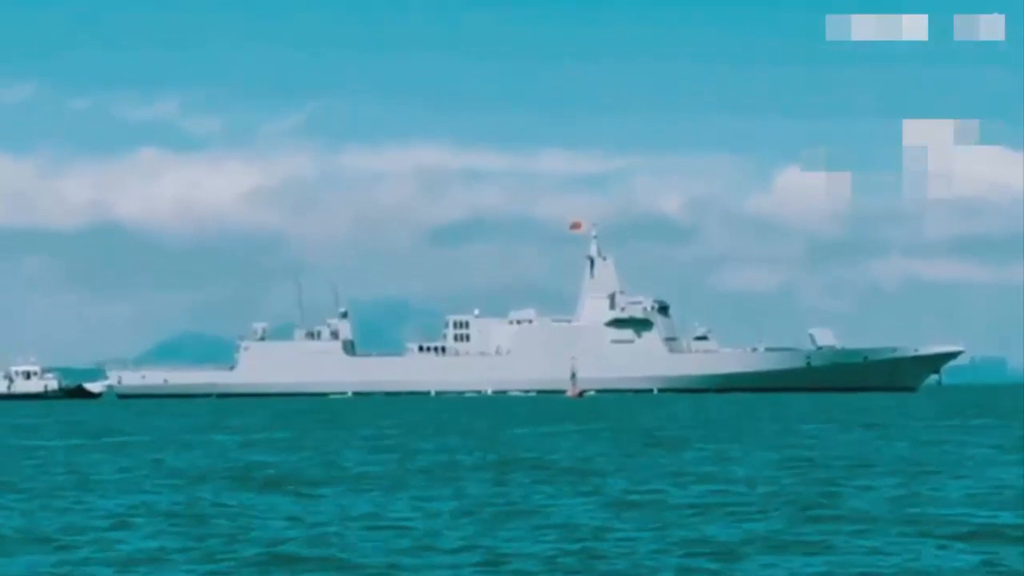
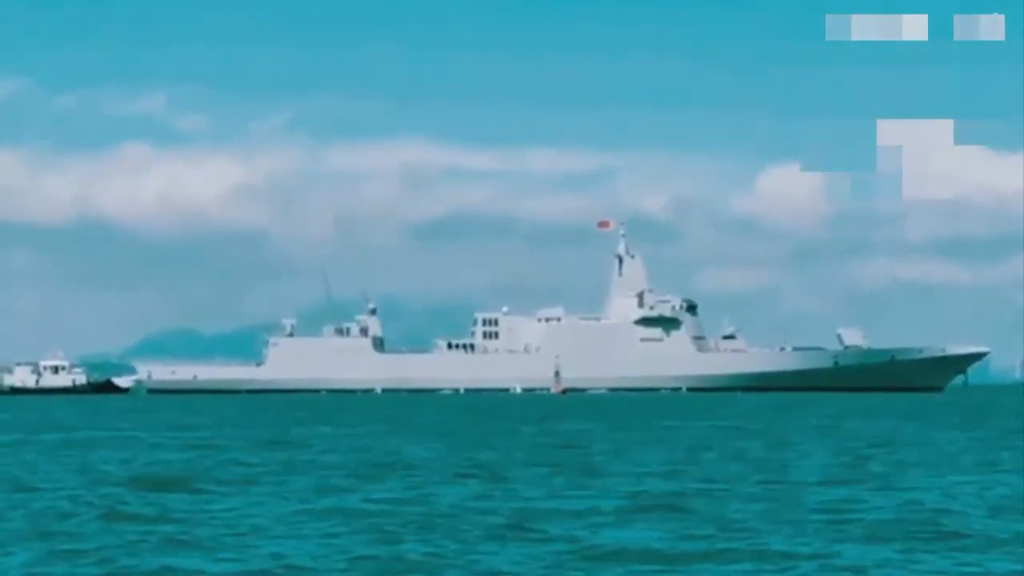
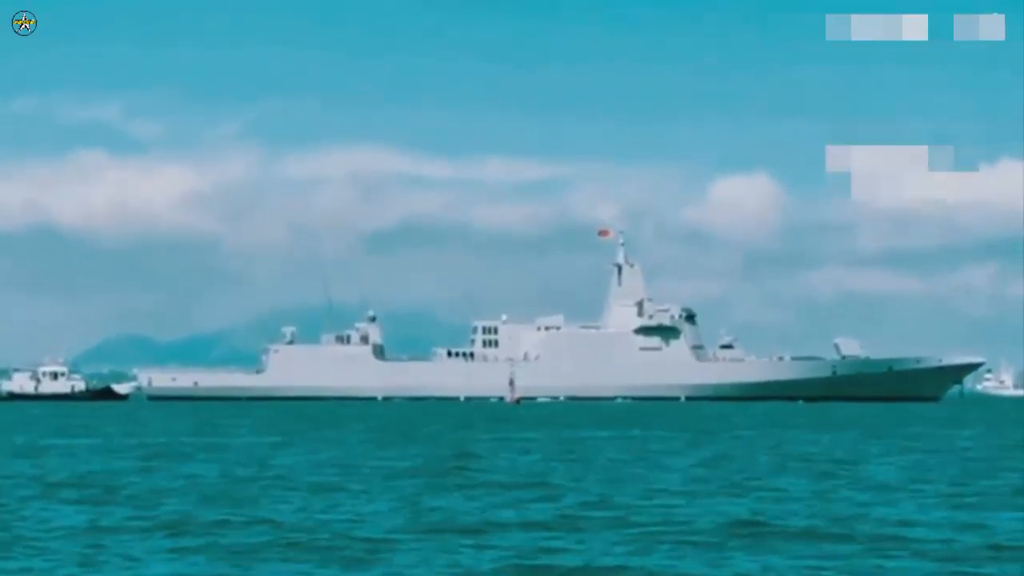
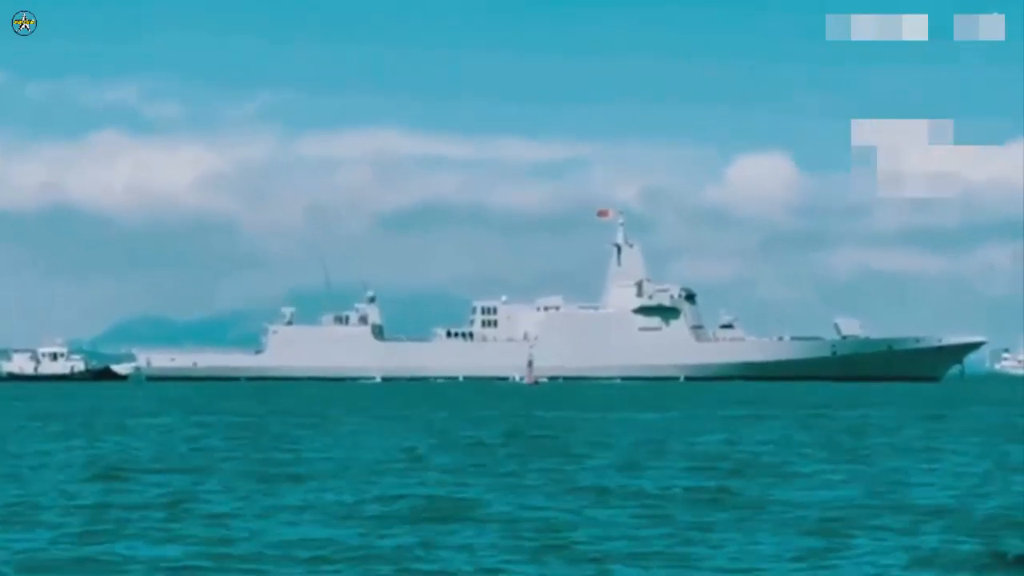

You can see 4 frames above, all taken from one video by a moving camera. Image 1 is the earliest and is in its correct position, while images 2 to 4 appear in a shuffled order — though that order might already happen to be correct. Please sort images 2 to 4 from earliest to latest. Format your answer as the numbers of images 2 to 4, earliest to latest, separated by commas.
2, 4, 3
